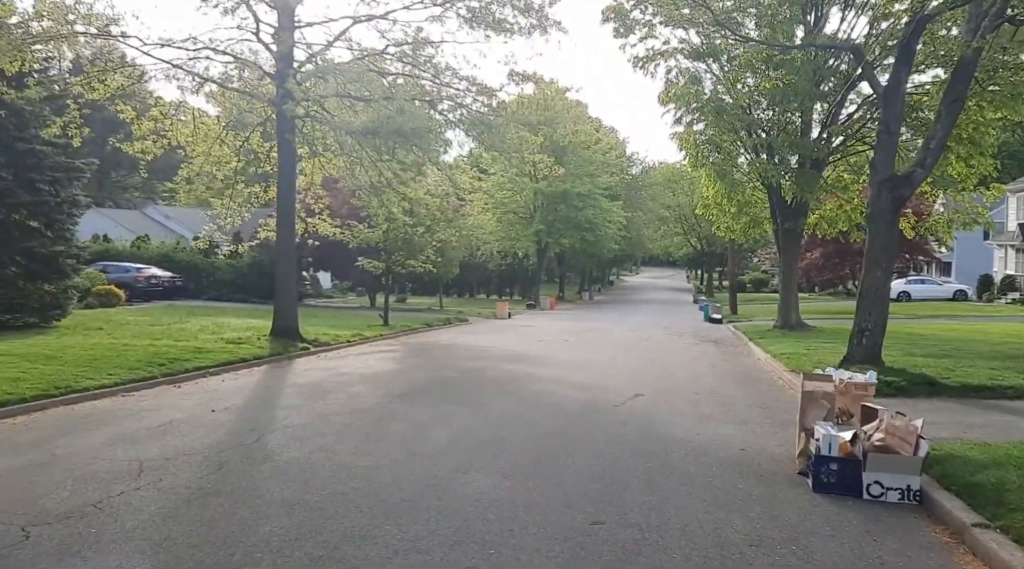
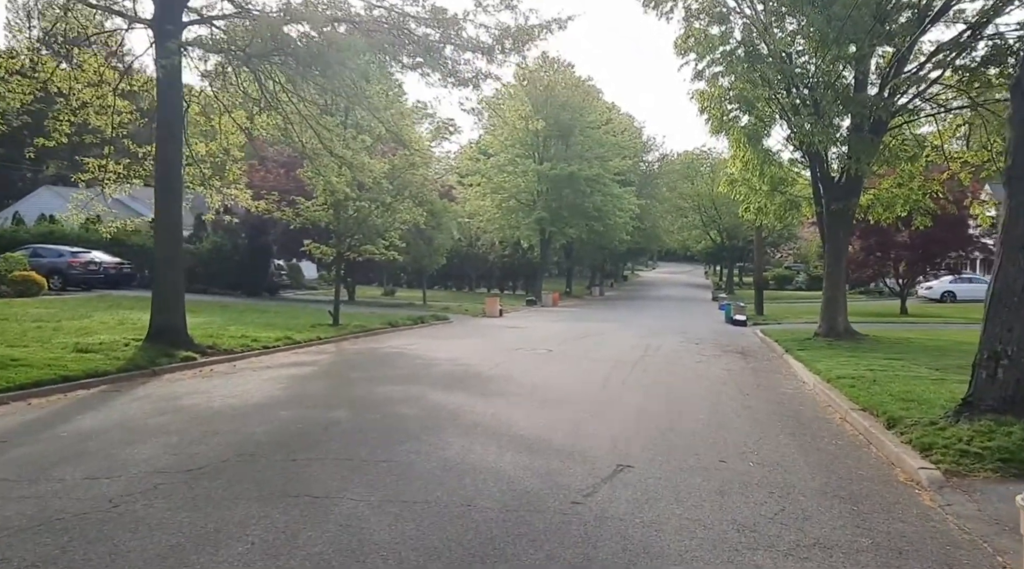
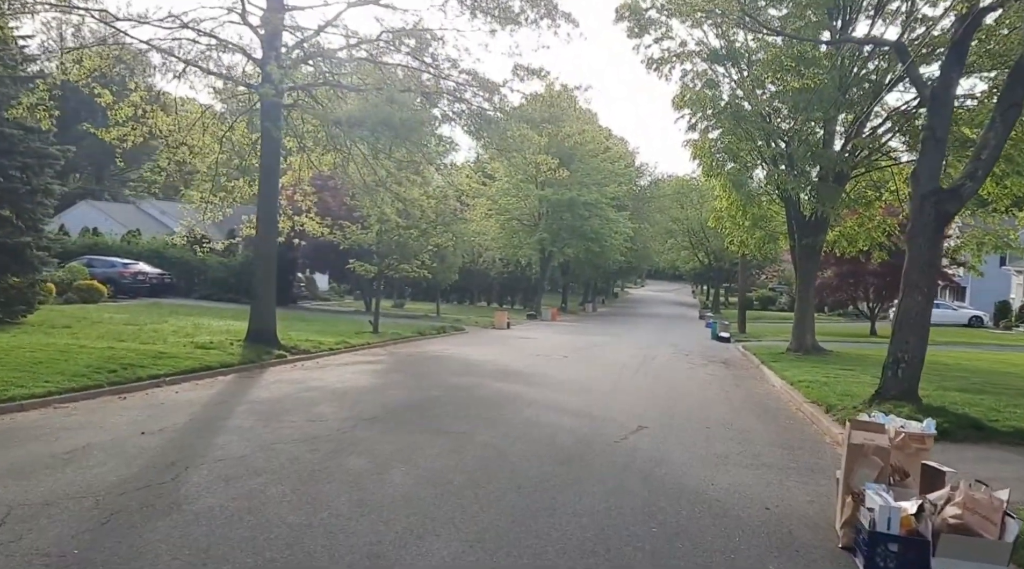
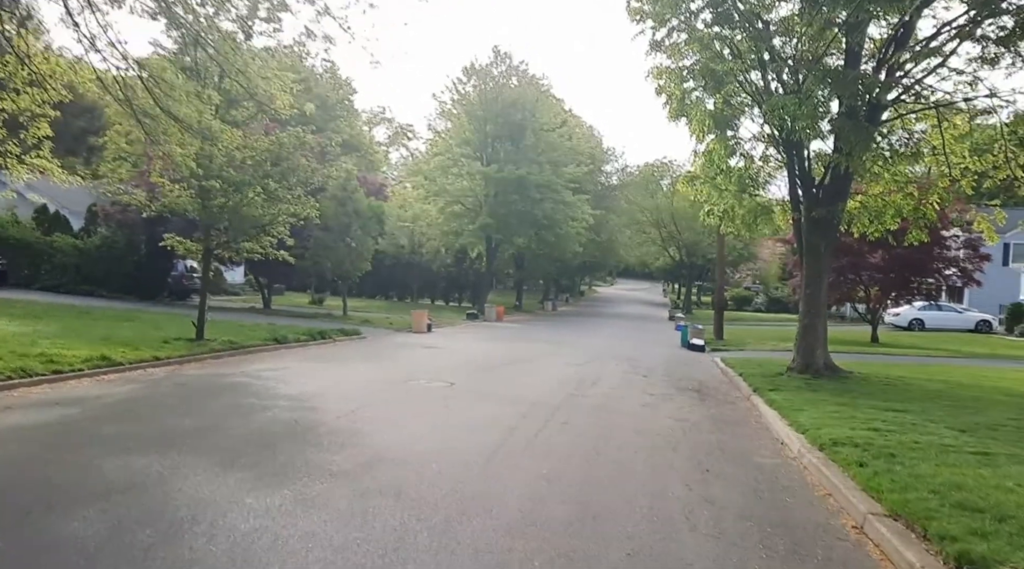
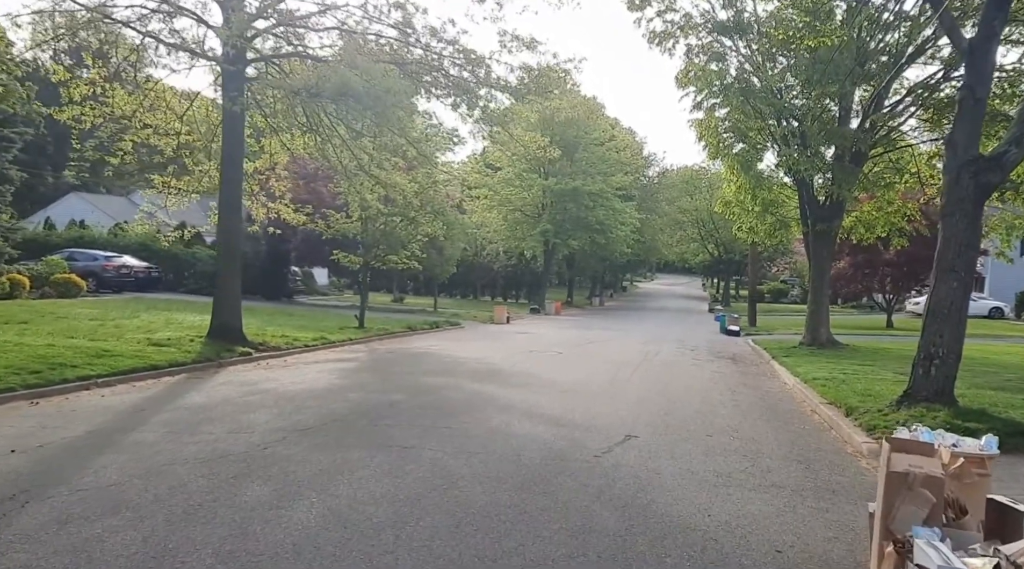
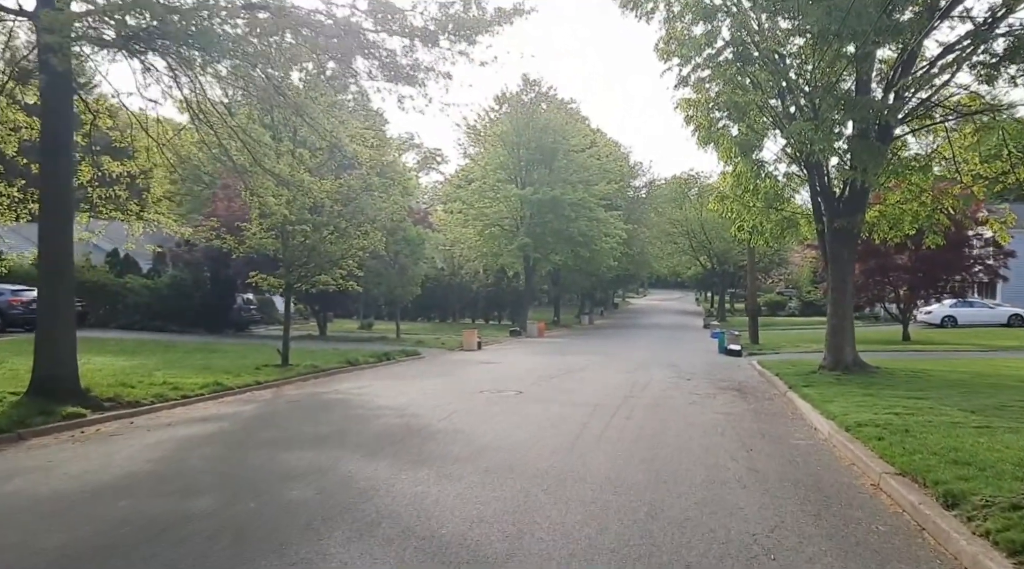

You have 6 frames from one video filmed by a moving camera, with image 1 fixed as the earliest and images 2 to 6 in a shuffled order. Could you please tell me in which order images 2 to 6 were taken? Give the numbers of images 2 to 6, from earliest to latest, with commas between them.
3, 5, 2, 6, 4
